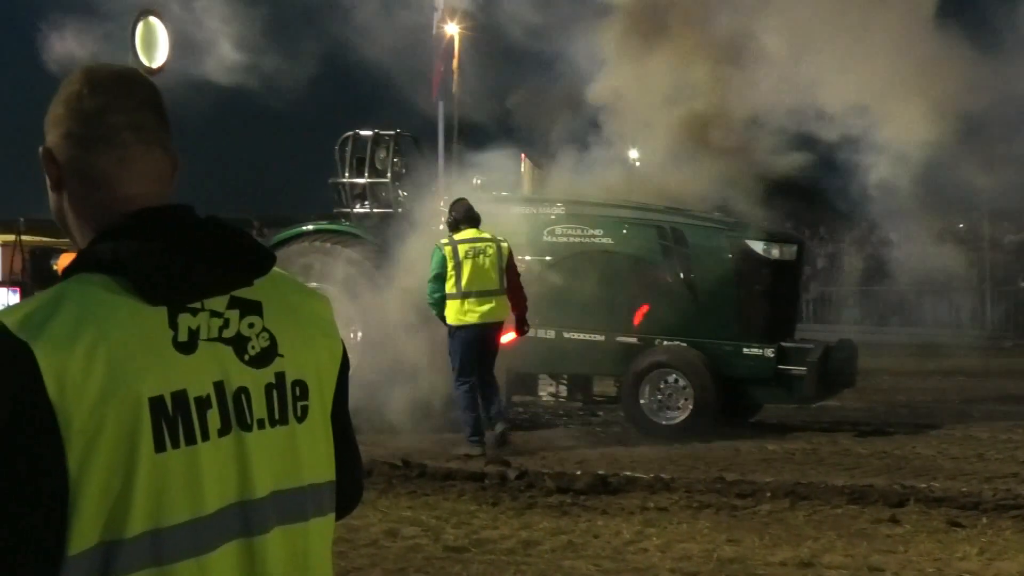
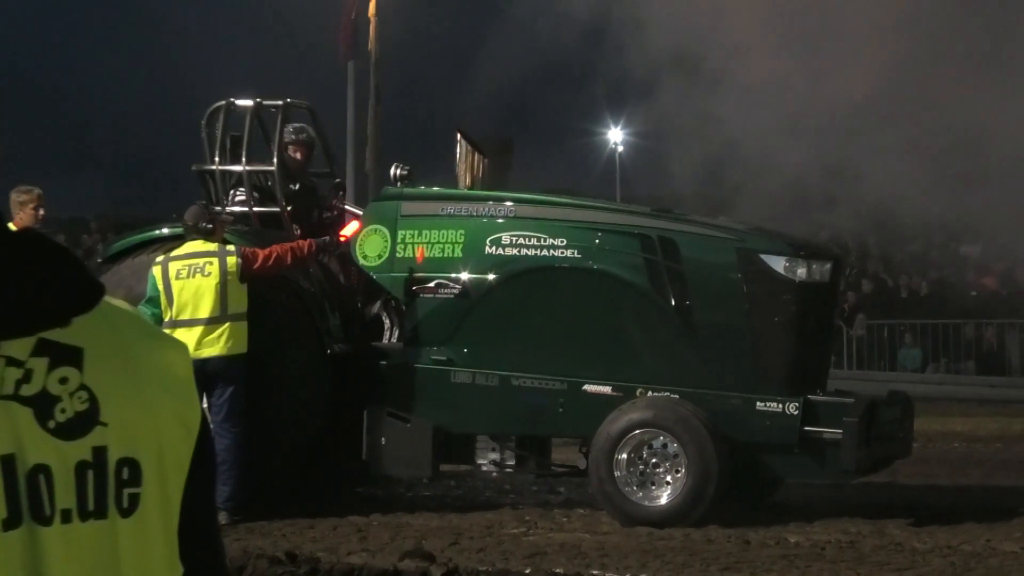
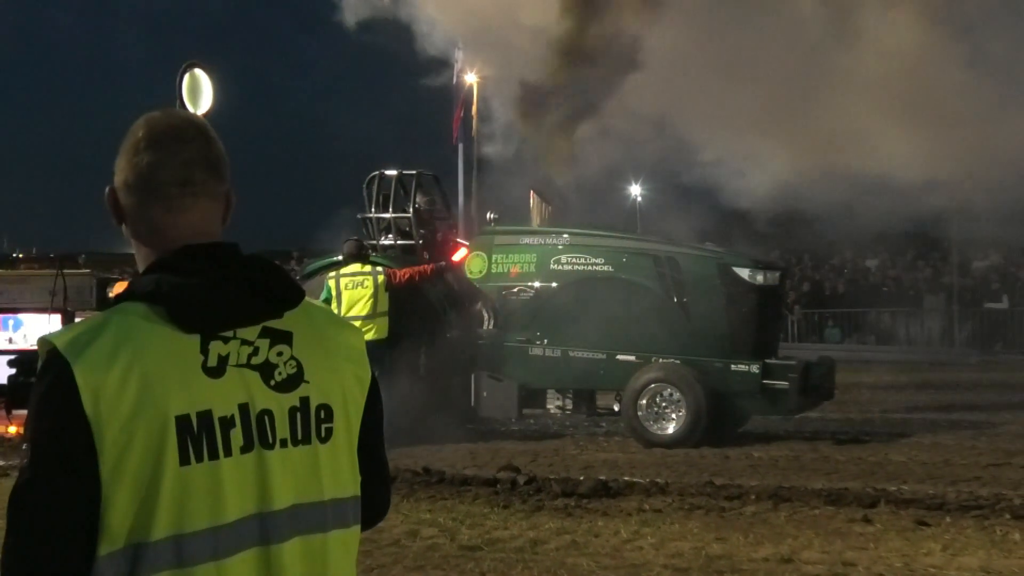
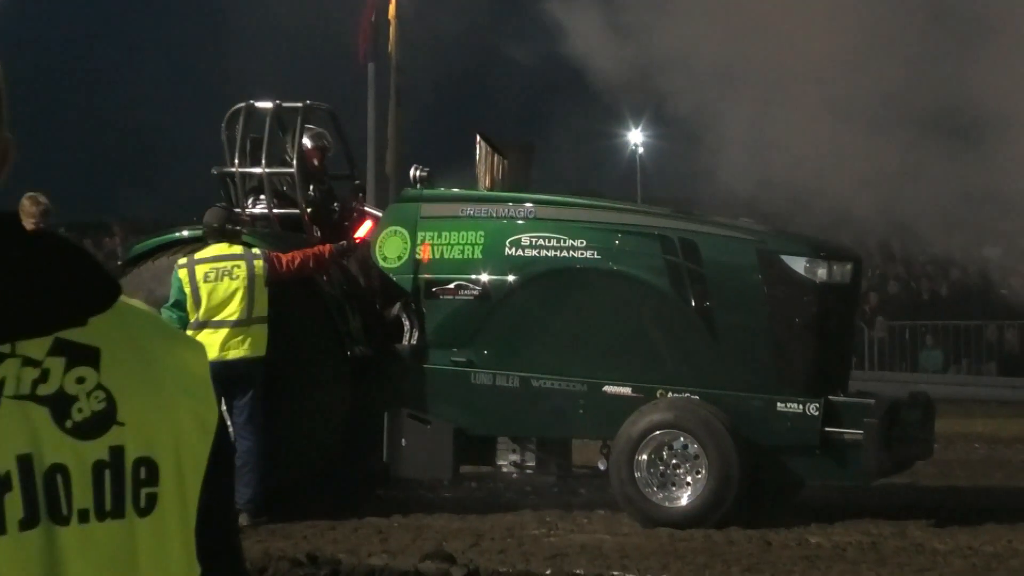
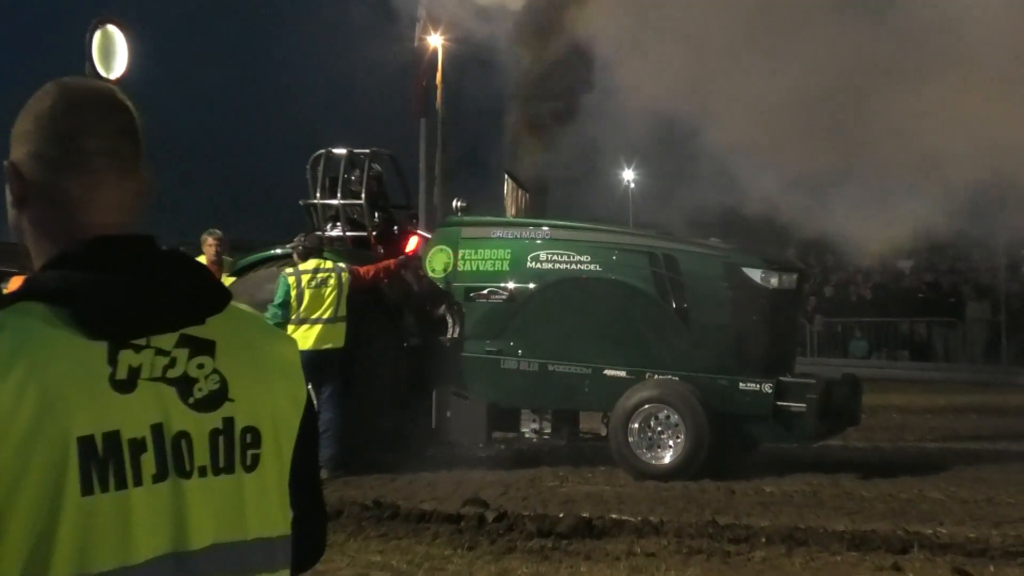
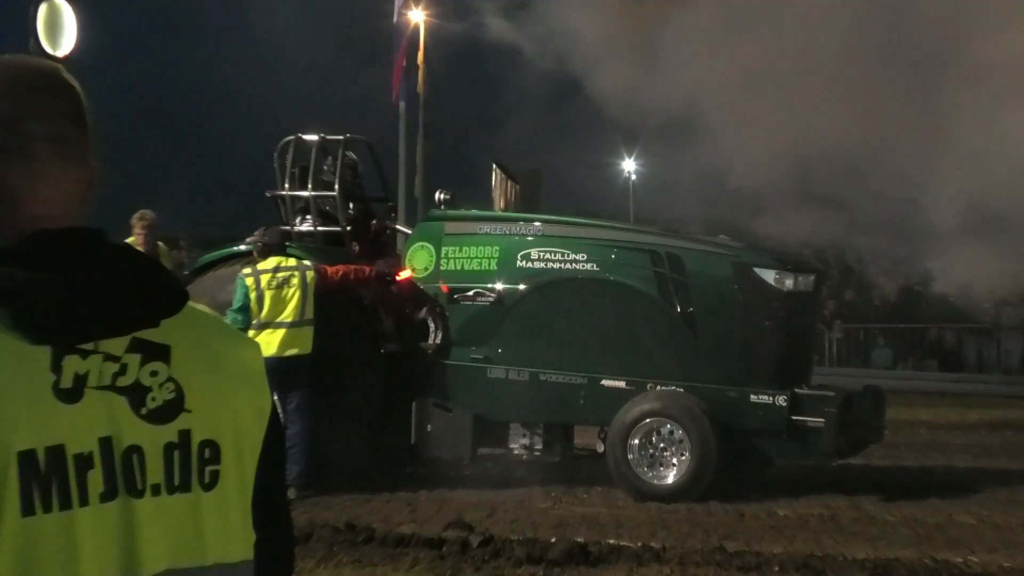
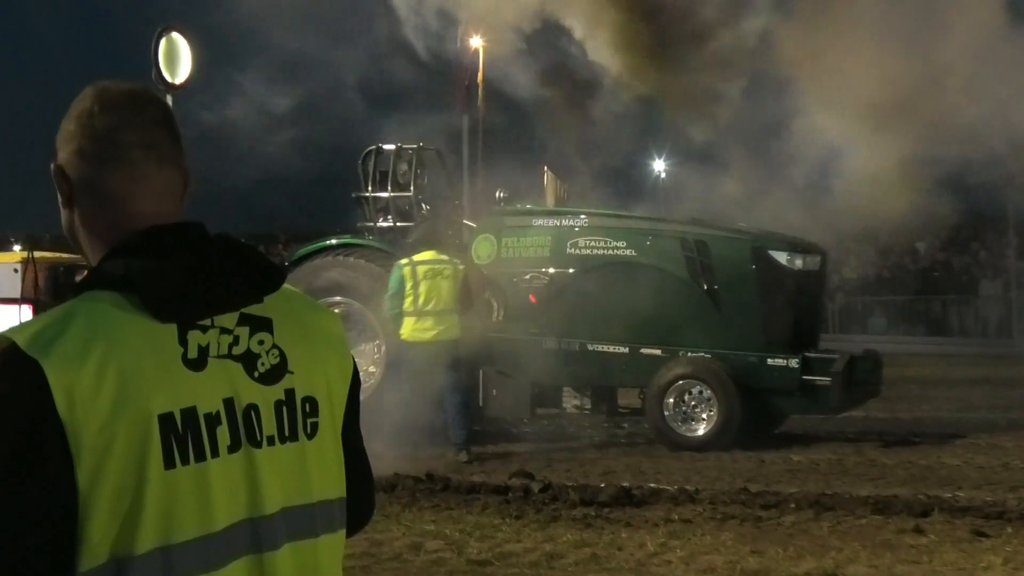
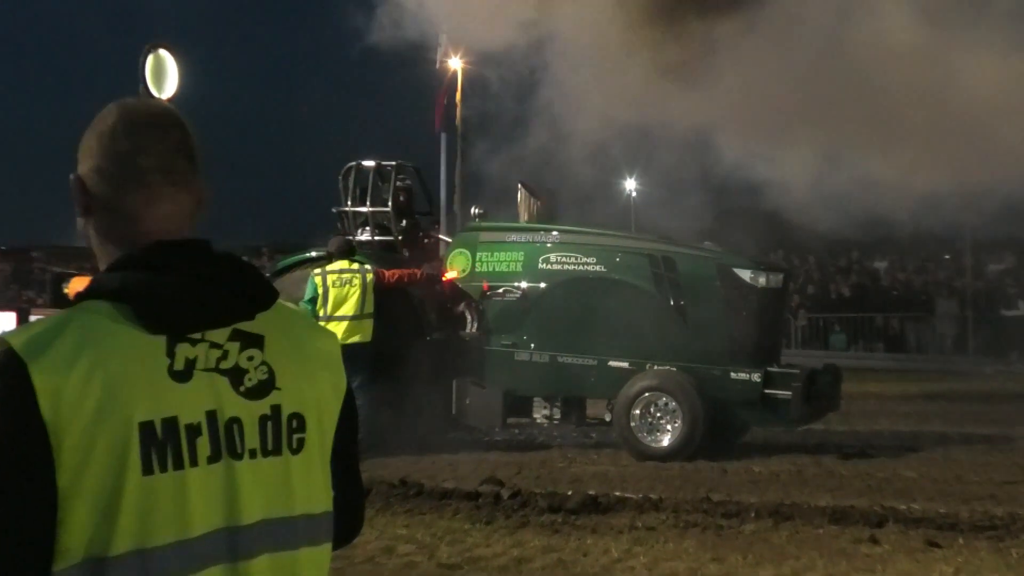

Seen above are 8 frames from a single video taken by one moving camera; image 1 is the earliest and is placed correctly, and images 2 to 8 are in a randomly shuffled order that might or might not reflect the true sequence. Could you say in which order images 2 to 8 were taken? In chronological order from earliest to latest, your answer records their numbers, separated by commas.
7, 3, 8, 5, 6, 4, 2
